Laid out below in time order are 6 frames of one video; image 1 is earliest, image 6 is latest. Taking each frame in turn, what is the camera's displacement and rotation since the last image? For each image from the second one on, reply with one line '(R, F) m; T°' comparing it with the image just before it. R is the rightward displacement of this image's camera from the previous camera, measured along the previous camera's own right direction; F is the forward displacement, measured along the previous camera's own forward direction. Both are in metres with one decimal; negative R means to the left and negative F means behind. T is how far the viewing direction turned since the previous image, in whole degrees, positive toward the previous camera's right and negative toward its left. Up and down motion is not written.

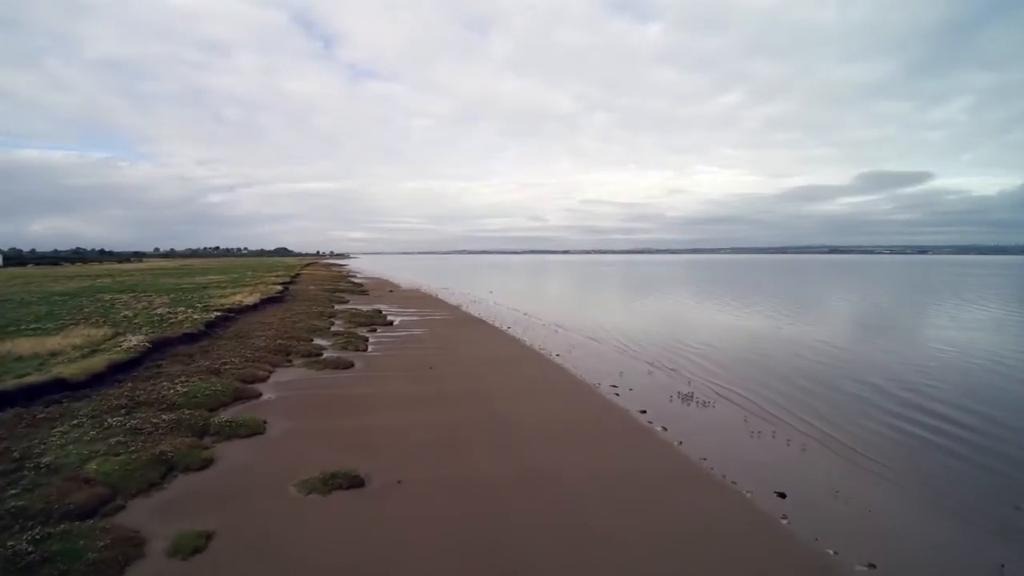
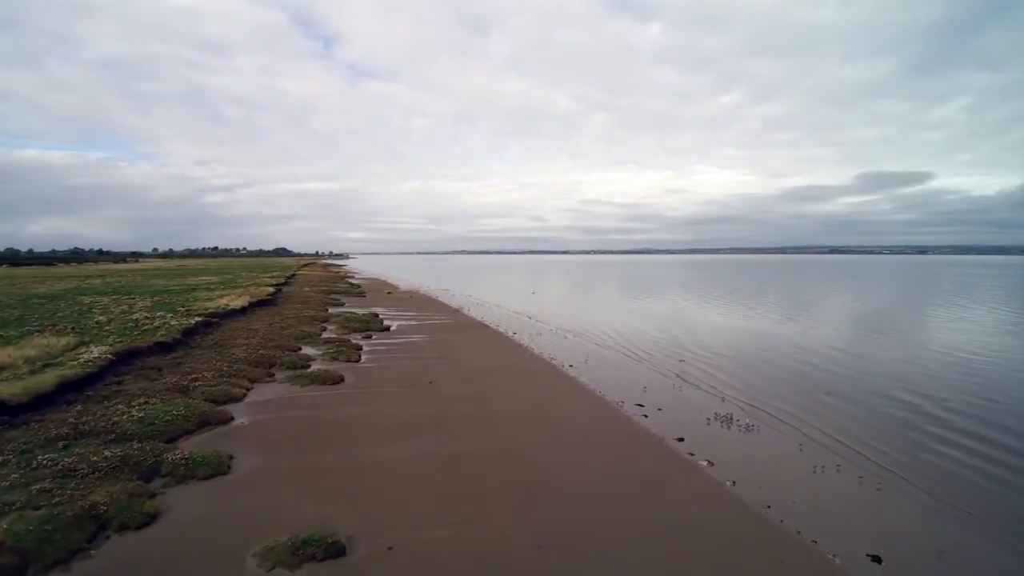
(-0.3, +1.6) m; 0°
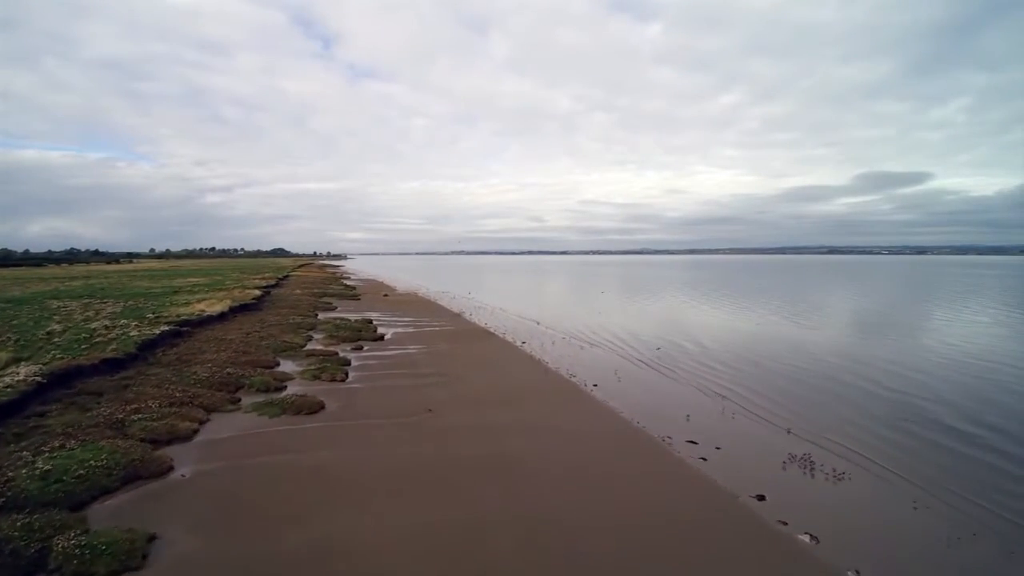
(-0.4, +2.2) m; 0°
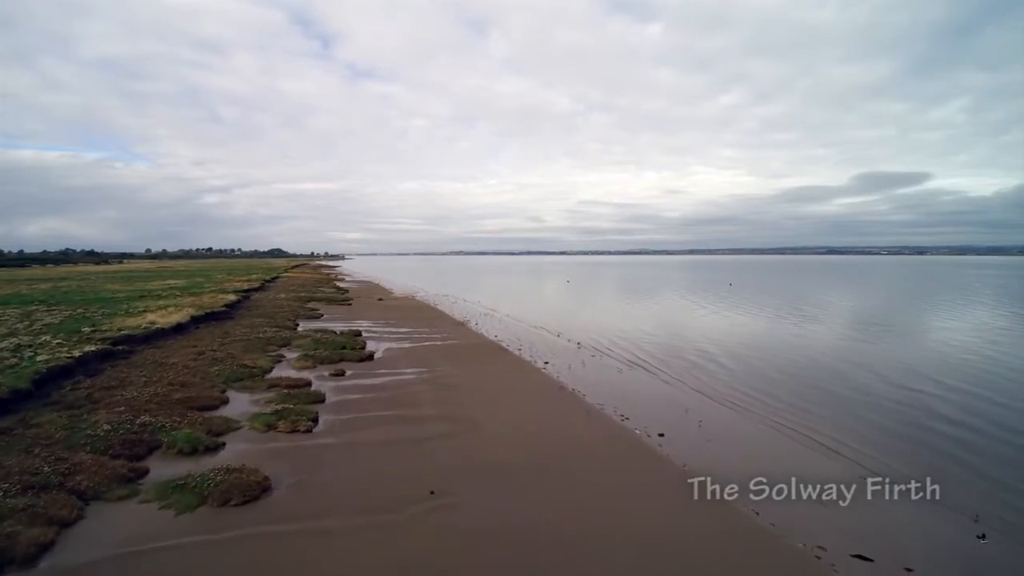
(-0.6, +3.4) m; 0°
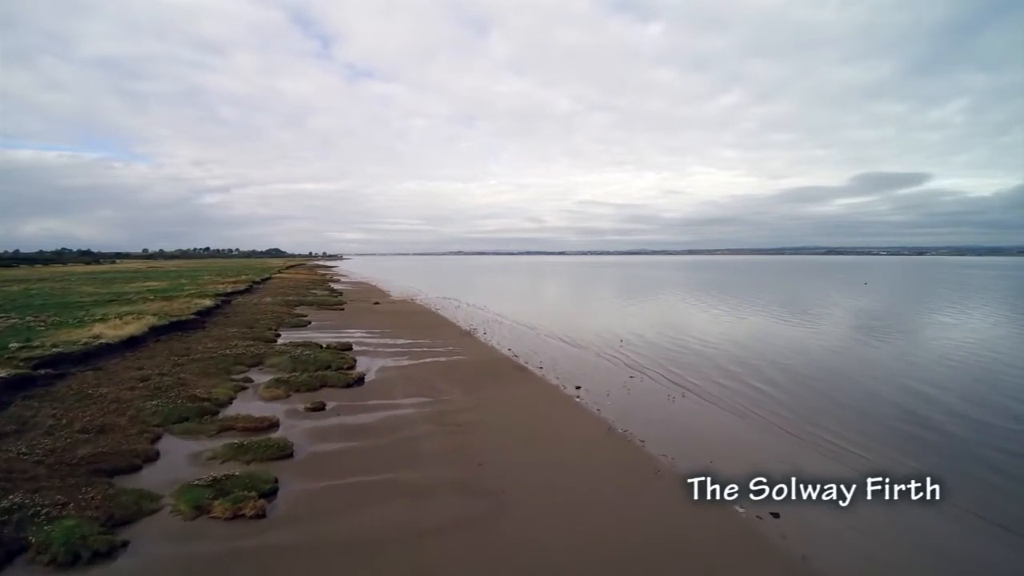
(-0.5, +2.7) m; 0°
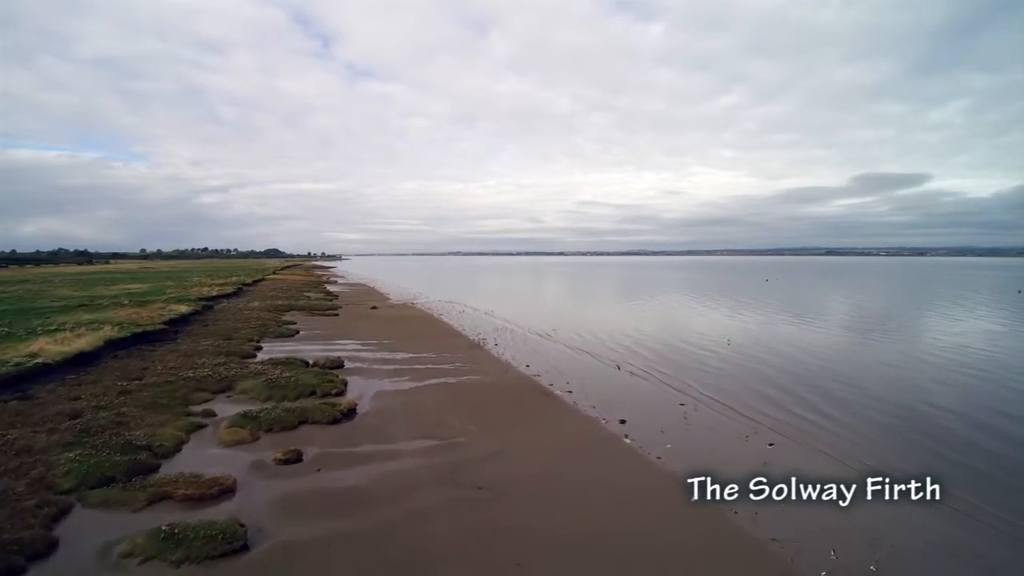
(-0.5, +2.2) m; 0°
